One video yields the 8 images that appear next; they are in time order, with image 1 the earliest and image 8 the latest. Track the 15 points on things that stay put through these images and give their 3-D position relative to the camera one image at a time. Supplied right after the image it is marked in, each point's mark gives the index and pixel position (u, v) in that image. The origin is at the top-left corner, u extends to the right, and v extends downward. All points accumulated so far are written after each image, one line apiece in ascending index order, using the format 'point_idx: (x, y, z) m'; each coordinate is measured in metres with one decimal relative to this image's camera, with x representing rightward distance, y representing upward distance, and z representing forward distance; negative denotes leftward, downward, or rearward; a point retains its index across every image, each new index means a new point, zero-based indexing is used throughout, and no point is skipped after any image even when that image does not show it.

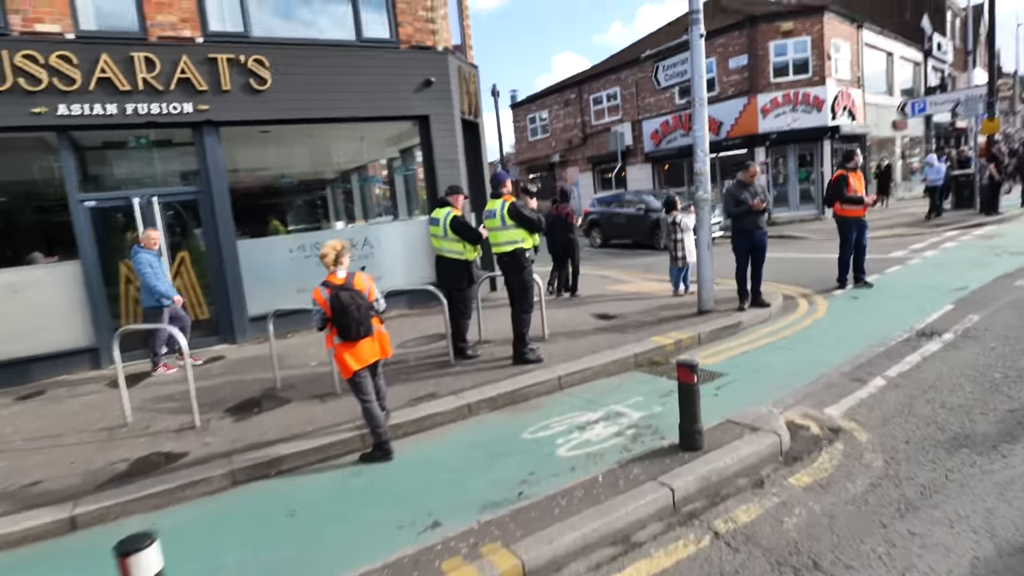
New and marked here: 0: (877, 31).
0: (+12.1, +8.4, +20.1) m
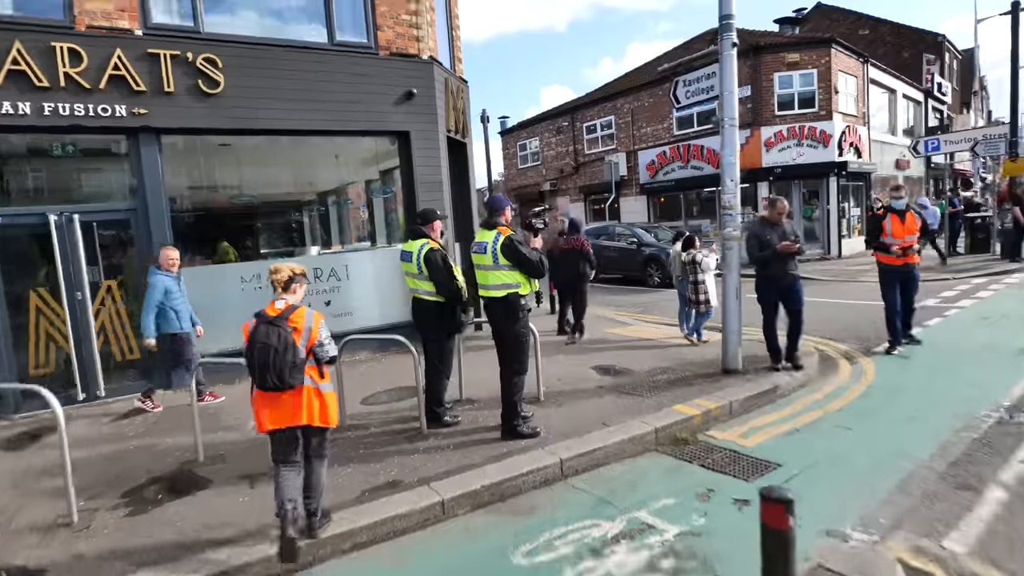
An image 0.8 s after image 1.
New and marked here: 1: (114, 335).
0: (+11.9, +7.0, +19.6) m
1: (-4.3, -0.5, +6.6) m
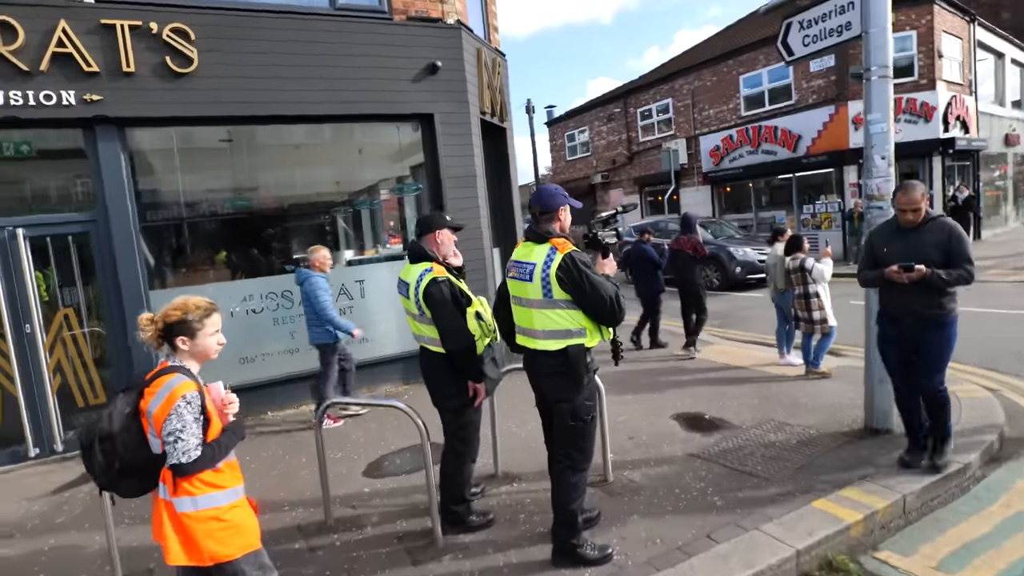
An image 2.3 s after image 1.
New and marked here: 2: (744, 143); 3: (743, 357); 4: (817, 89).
0: (+13.2, +7.1, +16.9) m
1: (-3.9, -0.8, +5.3) m
2: (+6.8, +4.2, +17.8) m
3: (+2.7, -0.8, +7.1) m
4: (+8.0, +5.2, +16.0) m
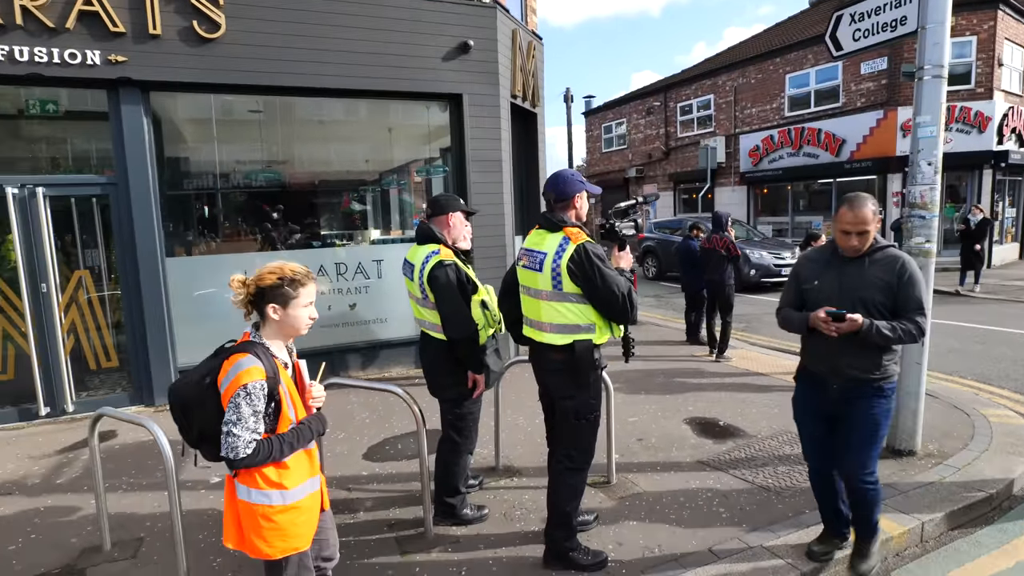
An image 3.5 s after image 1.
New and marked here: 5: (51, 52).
0: (+14.3, +6.5, +16.0) m
1: (-3.8, -0.4, +5.4) m
2: (+7.7, +4.1, +17.2) m
3: (+2.8, -0.8, +6.8) m
4: (+8.9, +4.9, +15.4) m
5: (-3.7, +1.9, +4.9) m
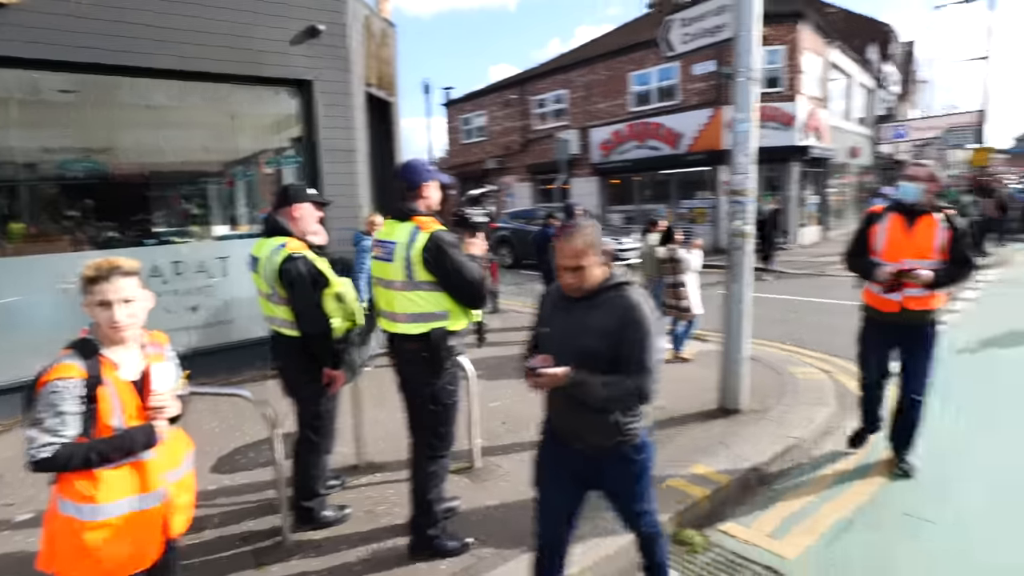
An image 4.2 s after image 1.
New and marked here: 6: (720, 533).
0: (+10.2, +7.3, +18.6) m
1: (-4.9, -0.5, +4.5) m
2: (+3.6, +4.6, +18.4) m
3: (+1.3, -0.6, +7.3) m
4: (+5.2, +5.4, +16.9) m
5: (-4.8, +1.8, +4.0) m
6: (+1.1, -1.3, +3.3) m
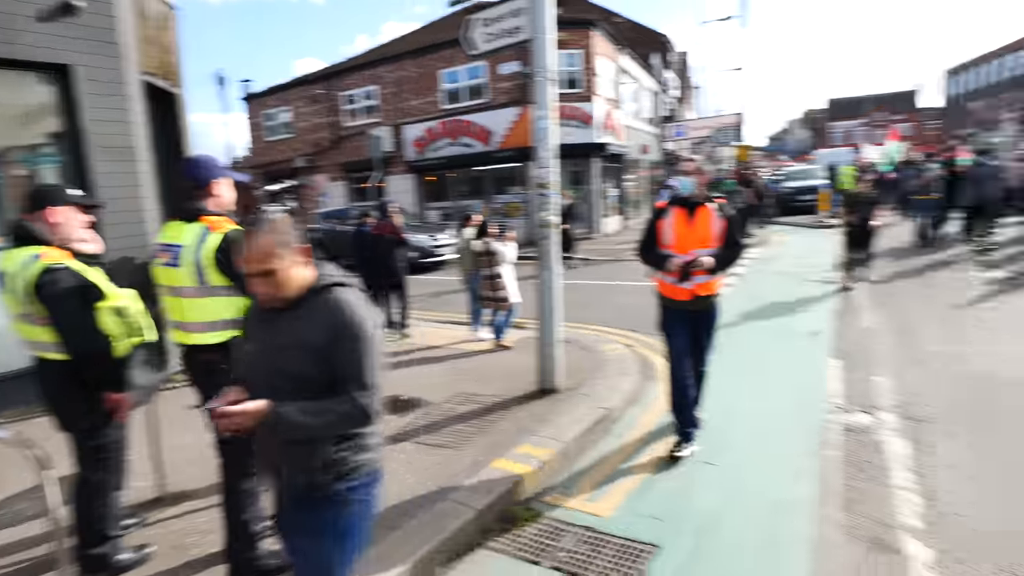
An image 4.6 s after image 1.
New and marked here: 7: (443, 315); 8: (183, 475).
0: (+4.0, +7.8, +20.6) m
1: (-5.9, -0.8, +2.9) m
2: (-2.1, +4.7, +18.6) m
3: (-0.9, -0.6, +7.4) m
4: (-0.2, +5.7, +17.6) m
5: (-5.9, +1.5, +2.4) m
6: (+0.2, -1.3, +3.6) m
7: (-1.0, -0.4, +9.0) m
8: (-2.0, -1.1, +3.8) m
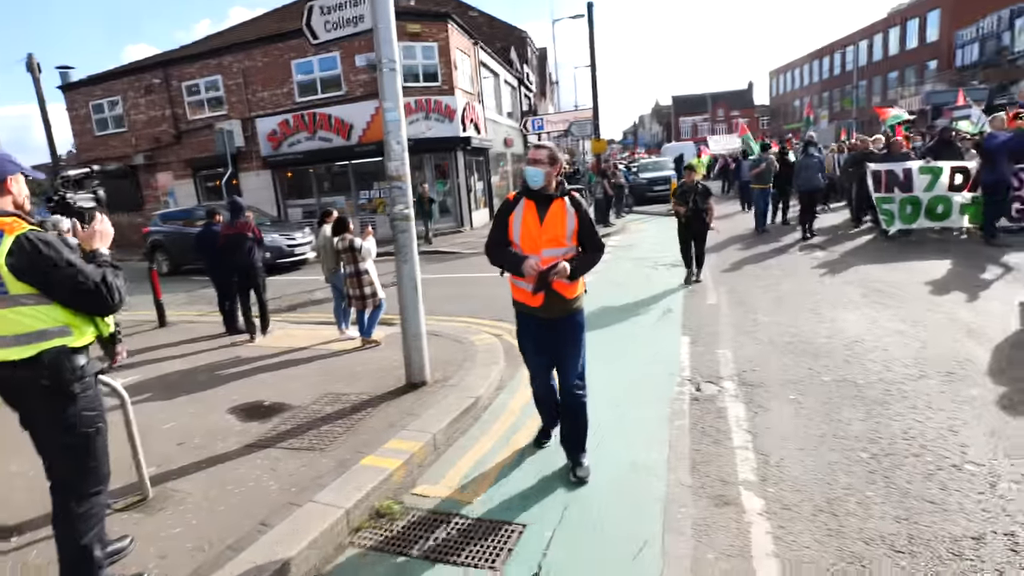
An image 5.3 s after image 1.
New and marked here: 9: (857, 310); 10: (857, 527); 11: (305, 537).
0: (-0.8, +8.1, +20.9) m
1: (-6.4, -1.1, +1.7) m
2: (-6.1, +4.7, +17.8) m
3: (-2.4, -0.6, +7.1) m
4: (-4.1, +5.7, +17.1) m
5: (-6.4, +1.2, +1.2) m
6: (-0.6, -1.2, +3.5) m
7: (-2.9, -0.4, +8.6) m
8: (-2.8, -1.2, +3.3) m
9: (+3.8, -0.2, +6.7) m
10: (+1.7, -1.2, +3.0) m
11: (-1.0, -1.2, +2.9) m
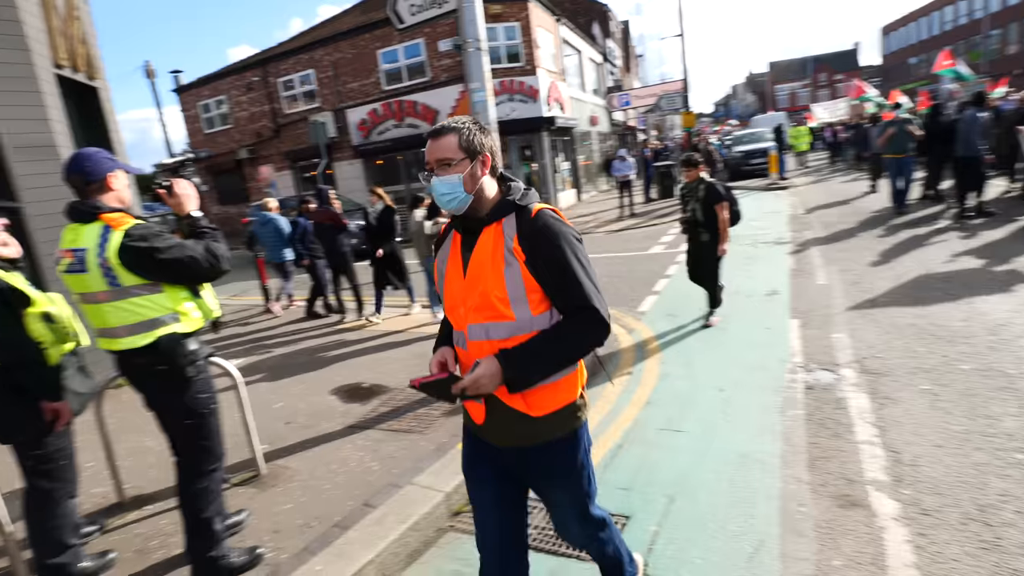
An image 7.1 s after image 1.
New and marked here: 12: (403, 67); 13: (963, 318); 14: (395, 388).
0: (+2.1, +8.7, +20.4) m
1: (-6.1, -1.2, +2.5) m
2: (-3.6, +5.1, +18.2) m
3: (-1.3, -0.4, +7.2) m
4: (-1.7, +6.2, +17.2) m
5: (-6.1, +1.1, +1.9) m
6: (0.0, -1.1, +3.5) m
7: (-1.6, -0.2, +8.8) m
8: (-2.2, -1.2, +3.6) m
9: (+4.8, 0.0, +5.9) m
10: (+2.2, -1.1, +2.6) m
11: (-0.5, -1.1, +2.9) m
12: (-3.1, +6.5, +17.9) m
13: (+3.9, -0.3, +5.3) m
14: (-0.9, -0.8, +5.0) m
